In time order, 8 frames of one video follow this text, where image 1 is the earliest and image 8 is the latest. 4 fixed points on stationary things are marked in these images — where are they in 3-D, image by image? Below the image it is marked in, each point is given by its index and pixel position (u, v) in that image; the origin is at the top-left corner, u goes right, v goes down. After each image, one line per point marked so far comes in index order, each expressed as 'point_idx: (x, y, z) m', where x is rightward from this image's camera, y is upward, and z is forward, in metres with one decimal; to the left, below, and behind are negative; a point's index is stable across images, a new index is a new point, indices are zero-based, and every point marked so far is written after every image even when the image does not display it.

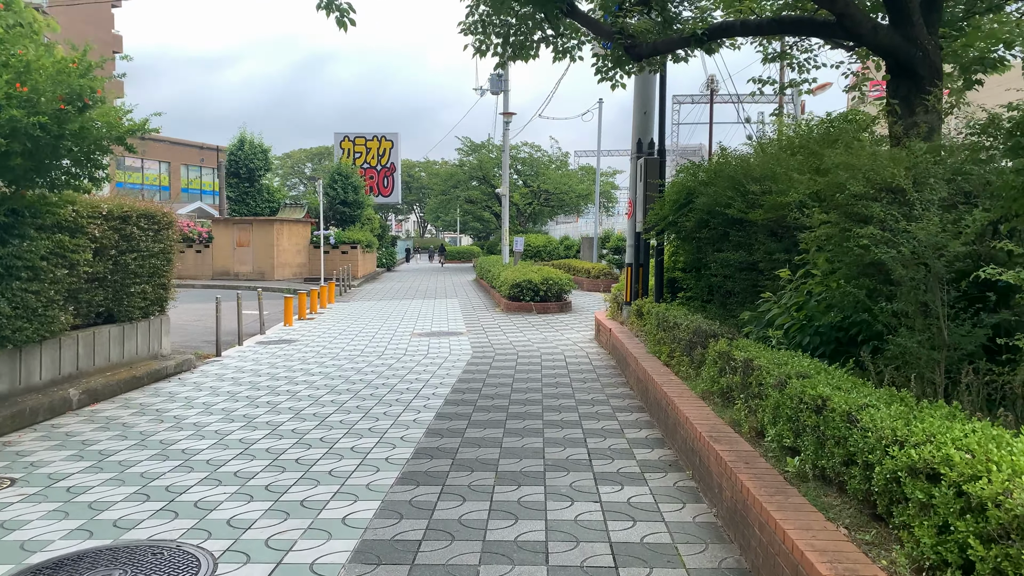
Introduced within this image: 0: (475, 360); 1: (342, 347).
0: (-0.5, -0.9, +10.6) m
1: (-2.5, -0.8, +12.0) m
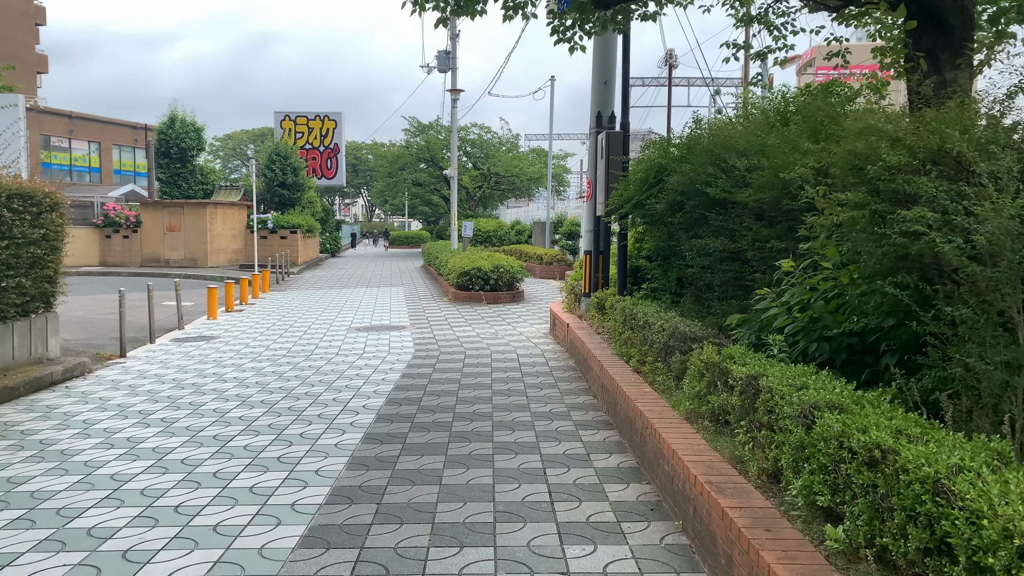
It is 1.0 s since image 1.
0: (-1.1, -0.8, +9.5) m
1: (-3.2, -0.7, +10.8) m
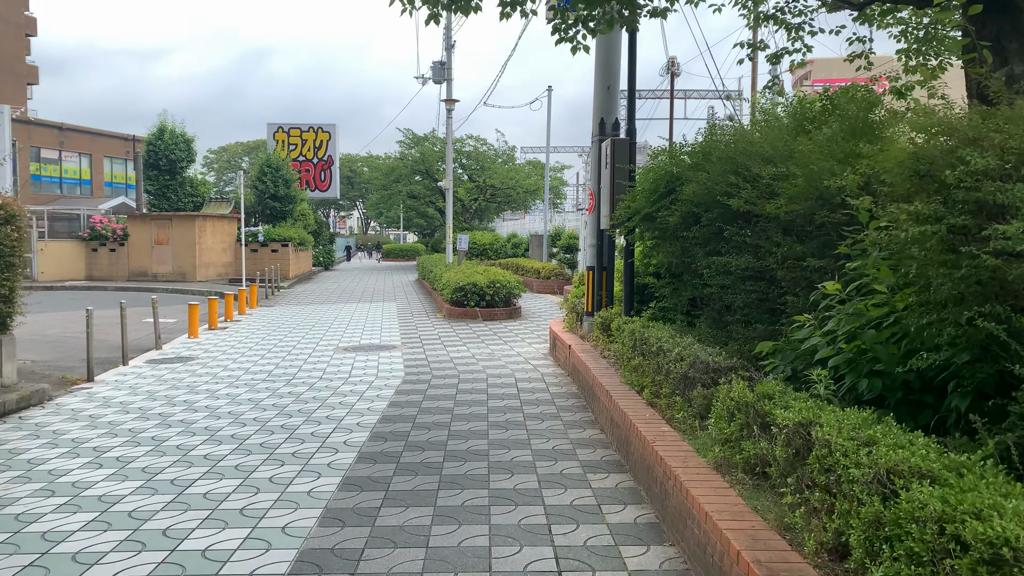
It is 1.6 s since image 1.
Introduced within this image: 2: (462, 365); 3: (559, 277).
0: (-1.1, -1.0, +8.8) m
1: (-3.2, -0.9, +10.1) m
2: (-0.6, -0.9, +9.6) m
3: (+1.1, +0.3, +19.4) m
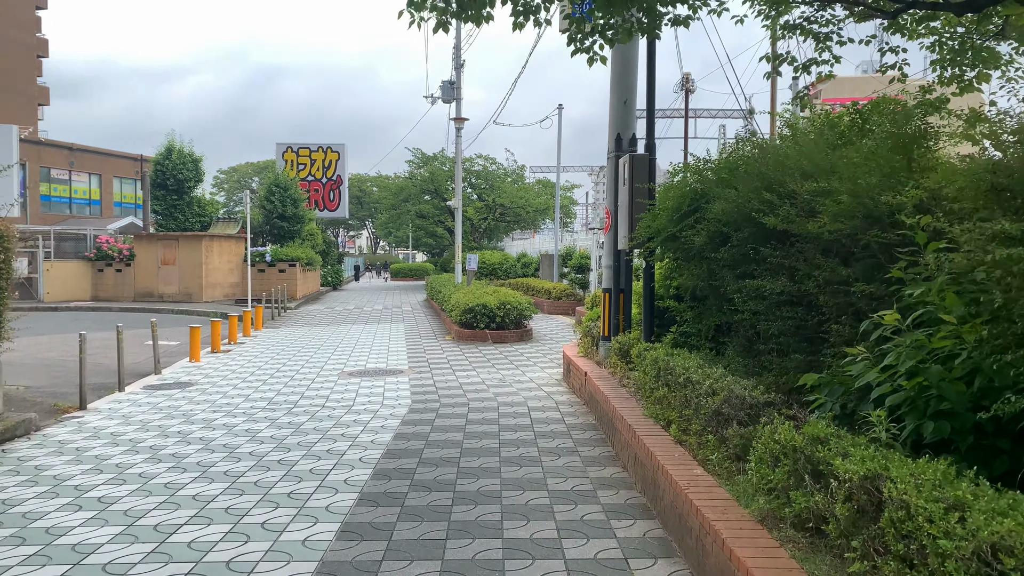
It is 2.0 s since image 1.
0: (-1.0, -1.2, +8.4) m
1: (-3.1, -1.2, +9.7) m
2: (-0.4, -1.2, +9.2) m
3: (+1.4, -0.2, +18.9) m
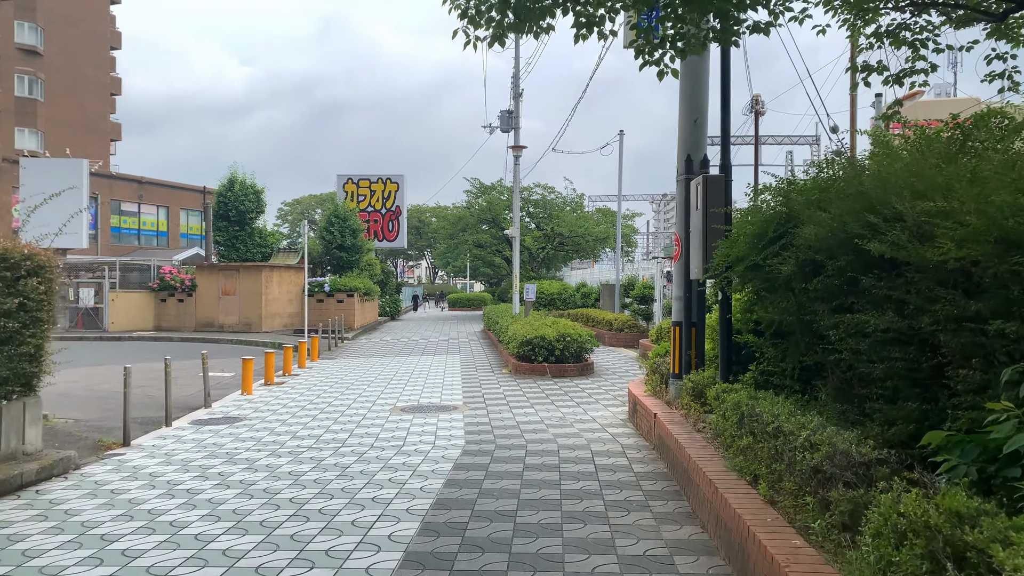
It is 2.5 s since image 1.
0: (-0.4, -1.5, +7.9) m
1: (-2.4, -1.5, +9.4) m
2: (+0.2, -1.5, +8.6) m
3: (+2.7, -0.9, +18.2) m
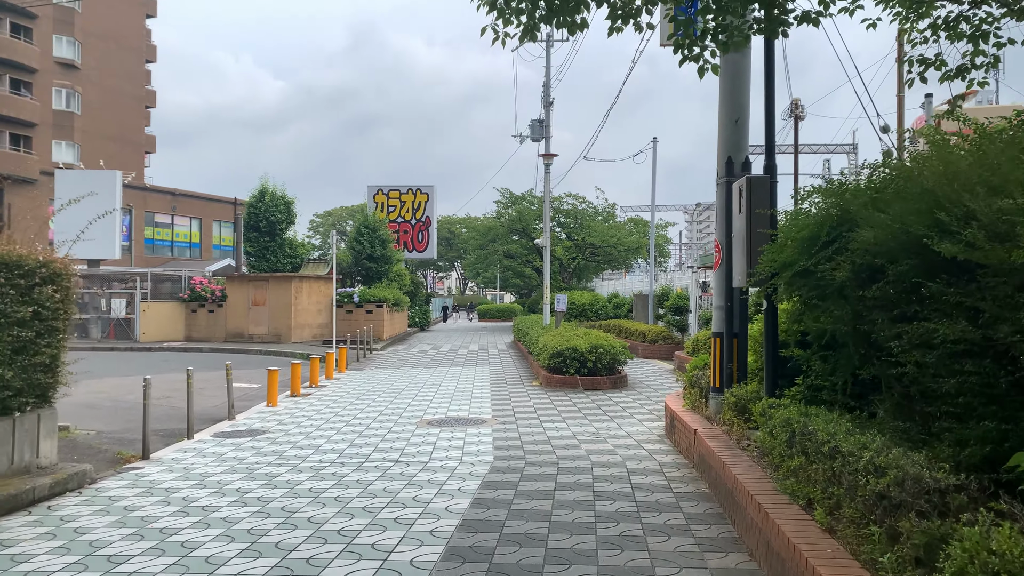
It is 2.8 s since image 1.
0: (-0.1, -1.6, +7.6) m
1: (-2.1, -1.6, +9.1) m
2: (+0.5, -1.6, +8.3) m
3: (+3.4, -1.1, +17.8) m
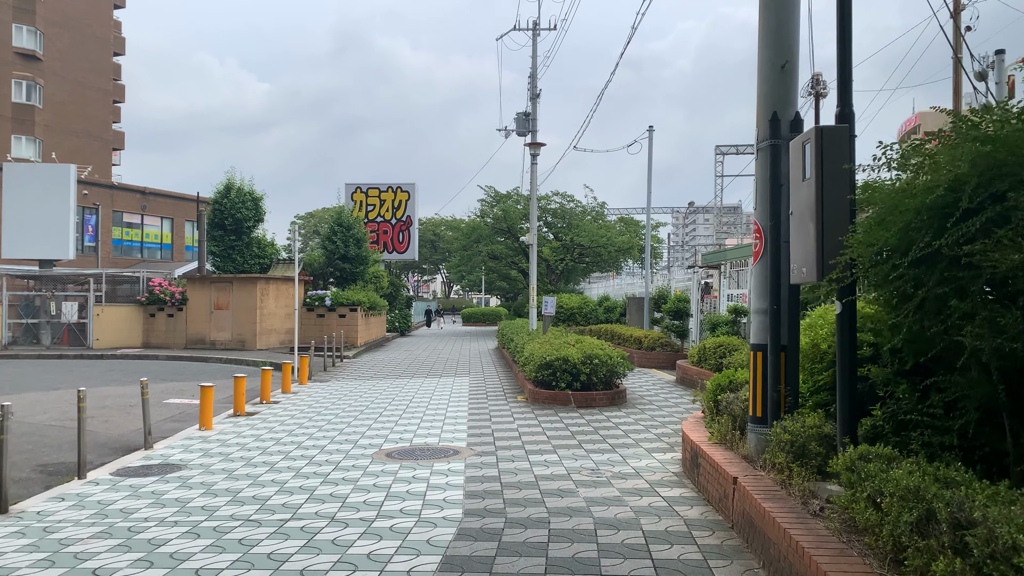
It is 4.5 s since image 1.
0: (-0.3, -1.6, +5.8) m
1: (-2.3, -1.6, +7.3) m
2: (+0.3, -1.6, +6.5) m
3: (+3.0, -1.2, +16.1) m
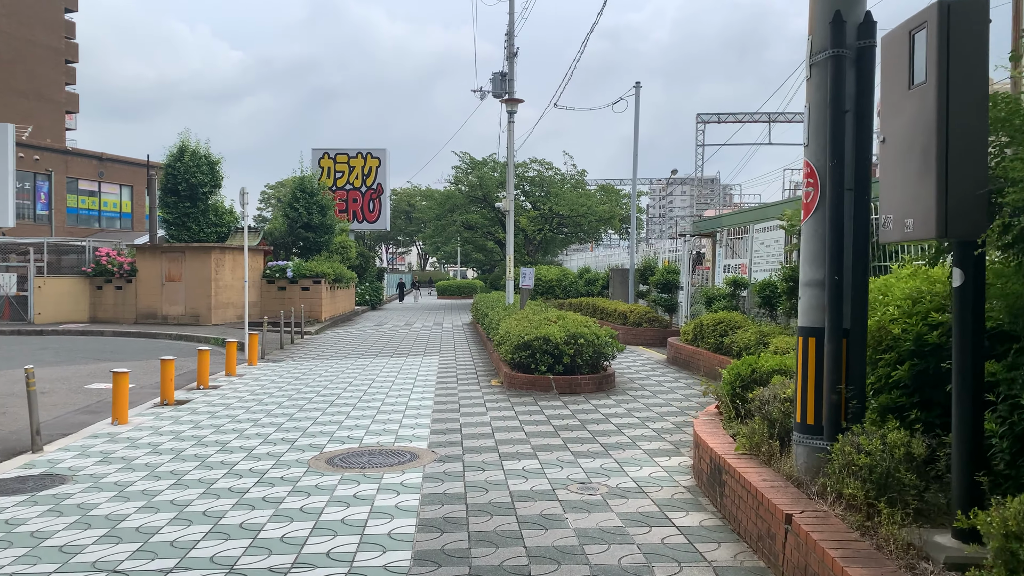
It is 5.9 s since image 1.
0: (-0.5, -1.4, +4.3) m
1: (-2.5, -1.4, +5.8) m
2: (+0.1, -1.4, +5.1) m
3: (+2.6, -0.6, +14.7) m
